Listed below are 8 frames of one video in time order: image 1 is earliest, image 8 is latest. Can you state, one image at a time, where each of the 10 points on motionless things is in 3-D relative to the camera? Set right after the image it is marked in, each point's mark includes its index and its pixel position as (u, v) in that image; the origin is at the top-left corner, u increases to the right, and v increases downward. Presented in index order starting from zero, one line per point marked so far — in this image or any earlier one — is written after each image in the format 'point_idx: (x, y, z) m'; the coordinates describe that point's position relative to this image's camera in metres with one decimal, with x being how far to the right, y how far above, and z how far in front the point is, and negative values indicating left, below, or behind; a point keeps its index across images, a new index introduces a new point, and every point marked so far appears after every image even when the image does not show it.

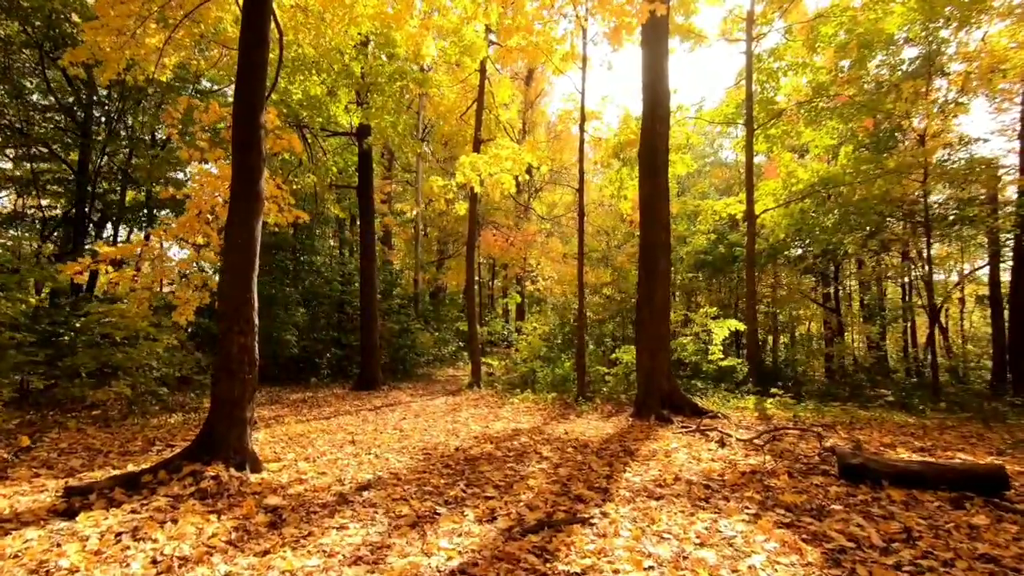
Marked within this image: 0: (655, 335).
0: (+2.5, -0.8, +8.5) m
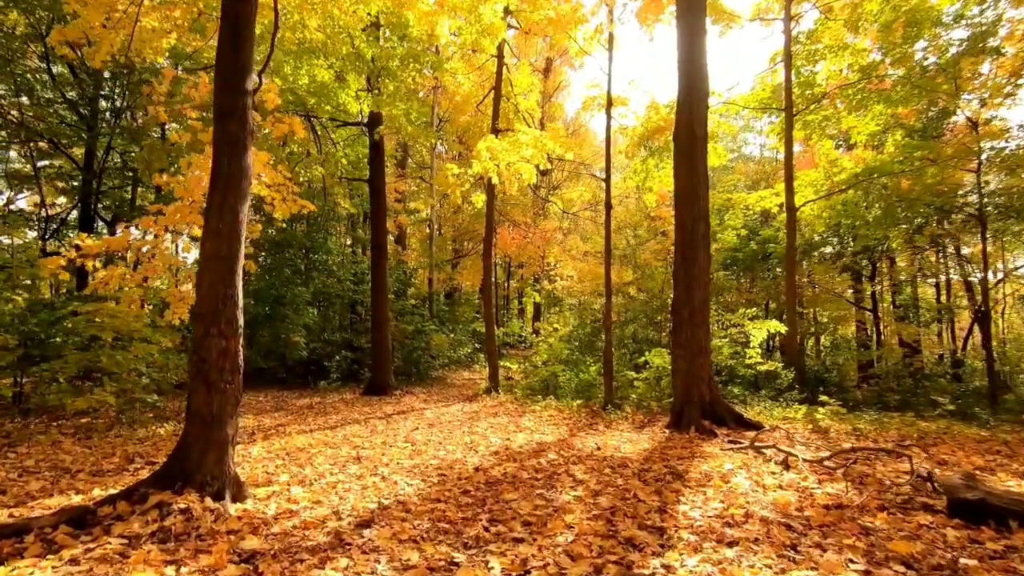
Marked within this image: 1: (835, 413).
0: (+2.8, -0.8, +7.7) m
1: (+5.3, -2.0, +8.1) m
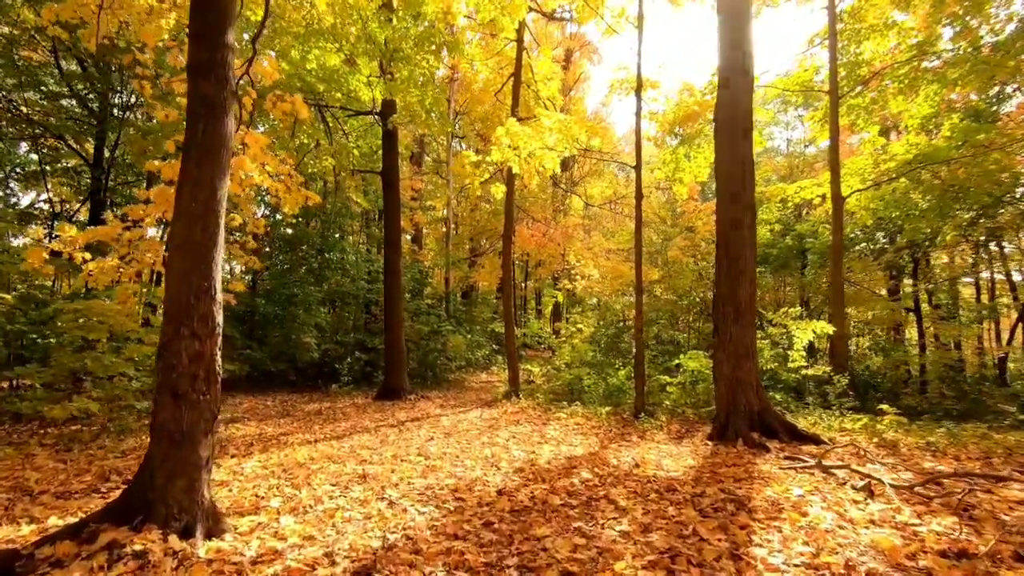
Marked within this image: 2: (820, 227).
0: (+3.1, -0.7, +6.8) m
1: (+5.6, -2.0, +7.2) m
2: (+8.5, +1.7, +13.8) m
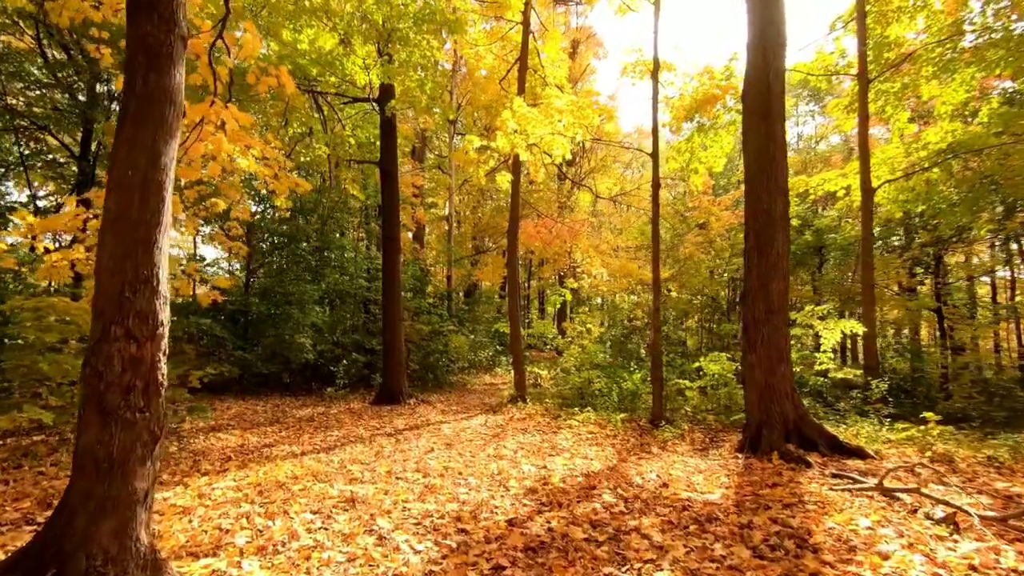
0: (+3.2, -0.6, +6.2) m
1: (+5.7, -1.9, +6.5) m
2: (+8.7, +1.7, +13.1) m
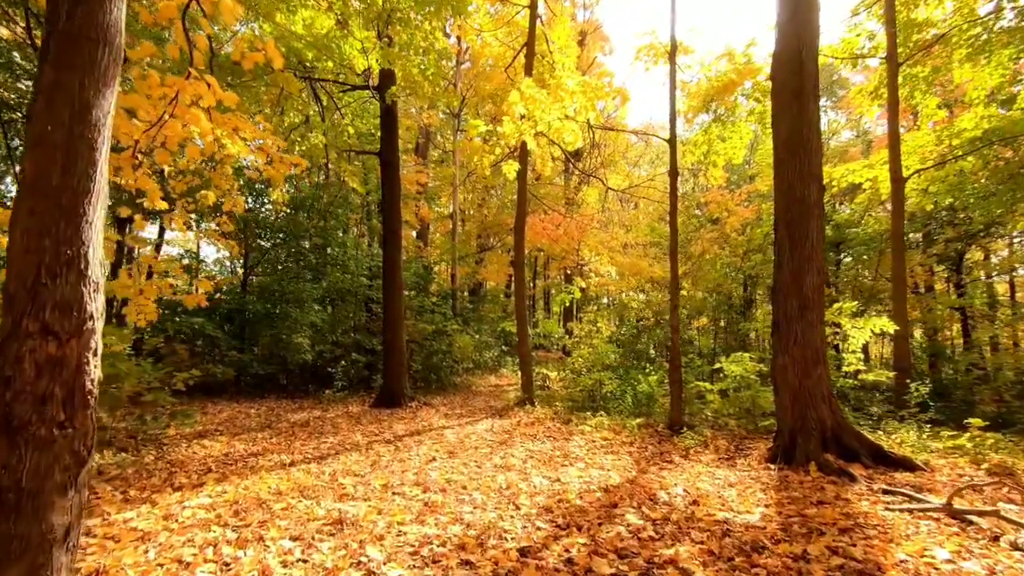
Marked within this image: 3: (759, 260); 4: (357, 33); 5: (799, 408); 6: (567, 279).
0: (+3.3, -0.6, +5.6) m
1: (+5.8, -1.8, +6.0) m
2: (+8.8, +1.8, +12.5) m
3: (+6.1, +0.7, +12.4) m
4: (-2.6, +4.3, +8.4) m
5: (+3.2, -1.3, +5.6) m
6: (+1.9, +0.3, +16.8) m
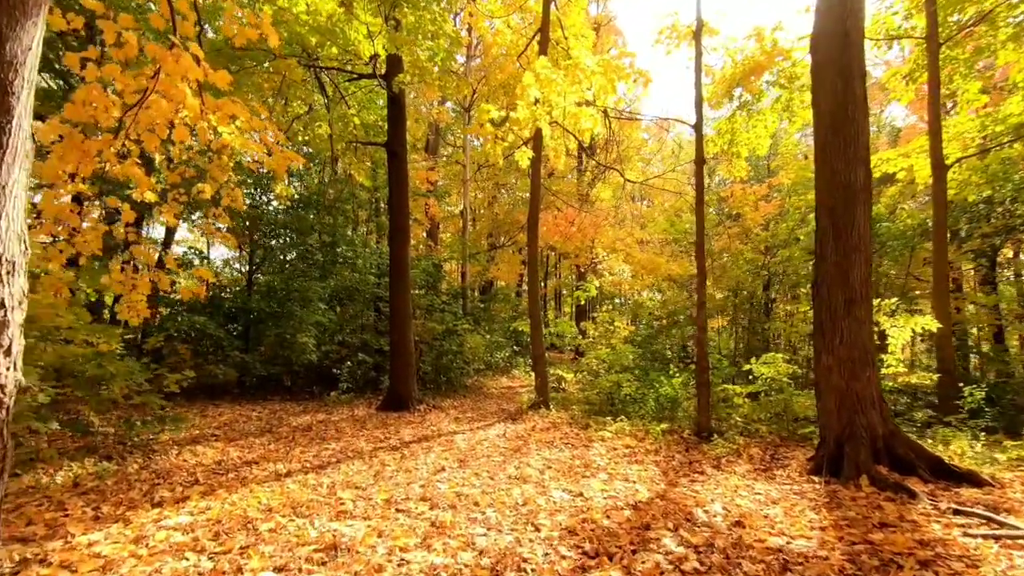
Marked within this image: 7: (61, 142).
0: (+3.5, -0.5, +5.1) m
1: (+6.0, -1.8, +5.4) m
2: (+9.1, +1.9, +11.8) m
3: (+6.4, +0.7, +11.8) m
4: (-2.4, +4.3, +7.9) m
5: (+3.4, -1.3, +5.0) m
6: (+2.3, +0.4, +16.3) m
7: (-3.2, +1.0, +3.5) m
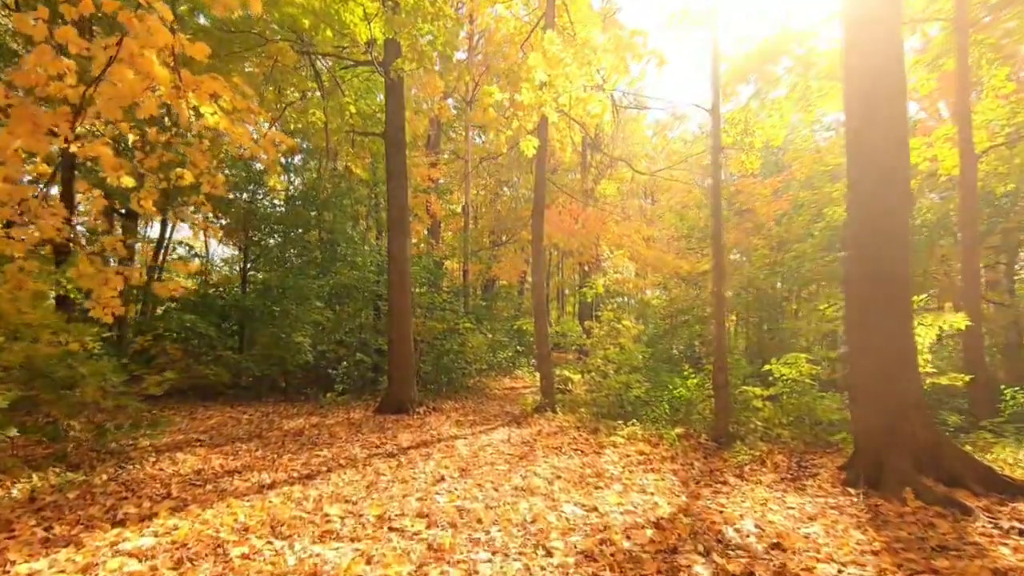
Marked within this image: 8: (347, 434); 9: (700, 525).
0: (+3.6, -0.4, +4.6) m
1: (+6.1, -1.7, +4.9) m
2: (+9.2, +1.9, +11.3) m
3: (+6.5, +0.8, +11.3) m
4: (-2.3, +4.4, +7.5) m
5: (+3.4, -1.2, +4.6) m
6: (+2.4, +0.4, +15.9) m
7: (-3.1, +1.1, +3.1) m
8: (-2.2, -1.9, +6.6) m
9: (+1.4, -1.7, +3.7) m
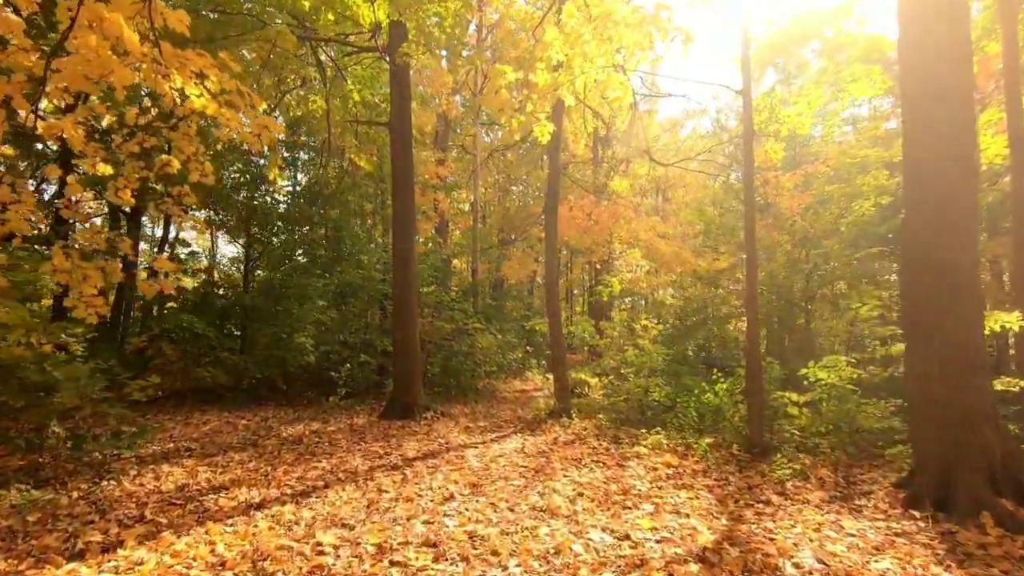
0: (+3.7, -0.4, +4.1) m
1: (+6.2, -1.7, +4.3) m
2: (+9.5, +2.0, +10.7) m
3: (+6.8, +0.8, +10.7) m
4: (-2.1, +4.4, +7.1) m
5: (+3.6, -1.2, +4.0) m
6: (+2.7, +0.5, +15.3) m
7: (-3.0, +1.1, +2.7) m
8: (-2.0, -1.9, +6.1) m
9: (+1.5, -1.7, +3.1) m
